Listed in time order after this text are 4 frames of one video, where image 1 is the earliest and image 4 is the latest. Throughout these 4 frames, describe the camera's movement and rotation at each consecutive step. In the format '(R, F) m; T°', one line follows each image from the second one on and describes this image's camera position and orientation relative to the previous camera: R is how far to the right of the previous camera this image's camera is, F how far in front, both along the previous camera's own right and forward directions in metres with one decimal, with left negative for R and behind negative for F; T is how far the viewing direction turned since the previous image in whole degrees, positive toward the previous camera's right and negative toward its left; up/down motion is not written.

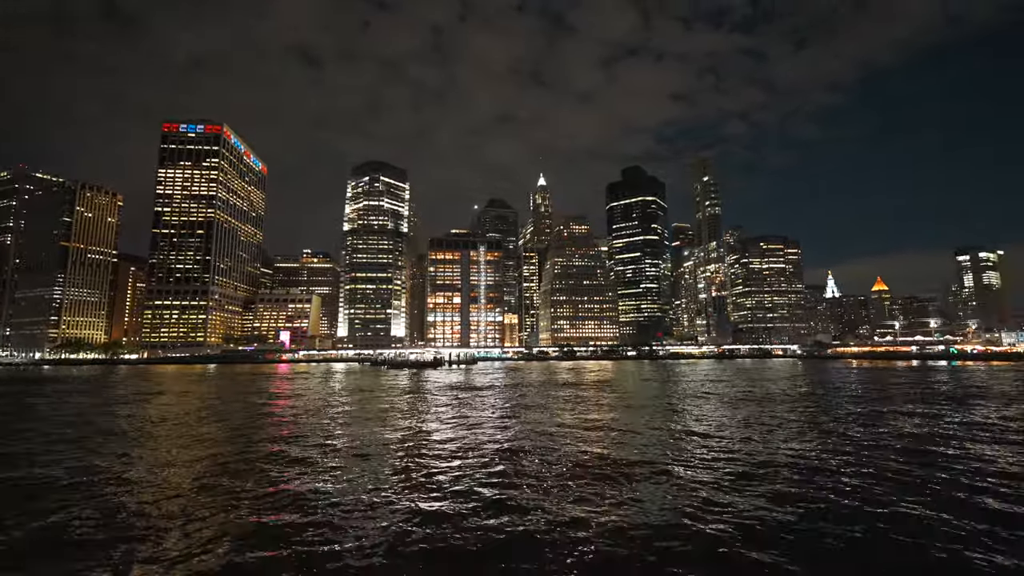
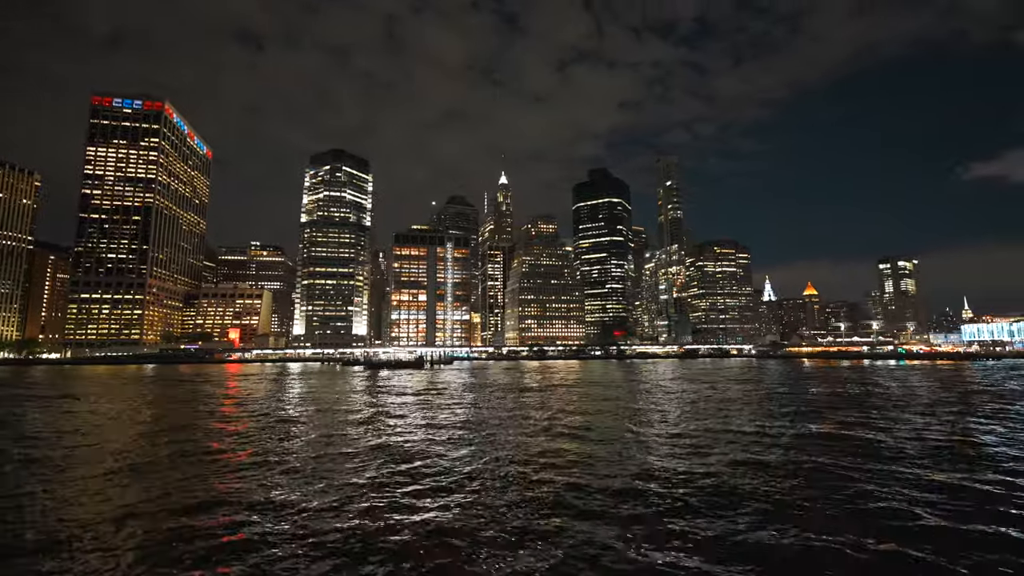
(-5.7, +1.8) m; +7°
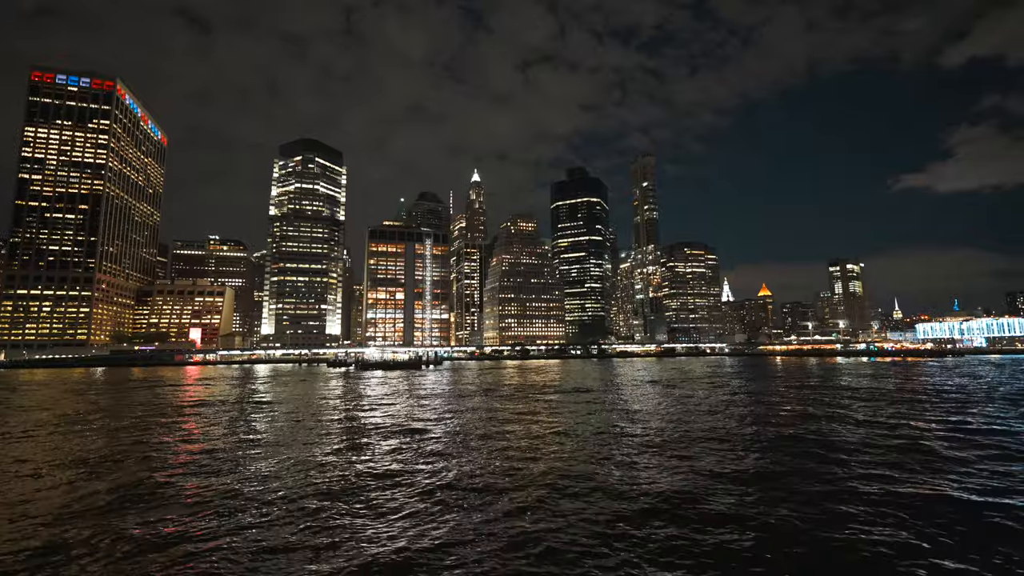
(-5.3, +1.9) m; +6°
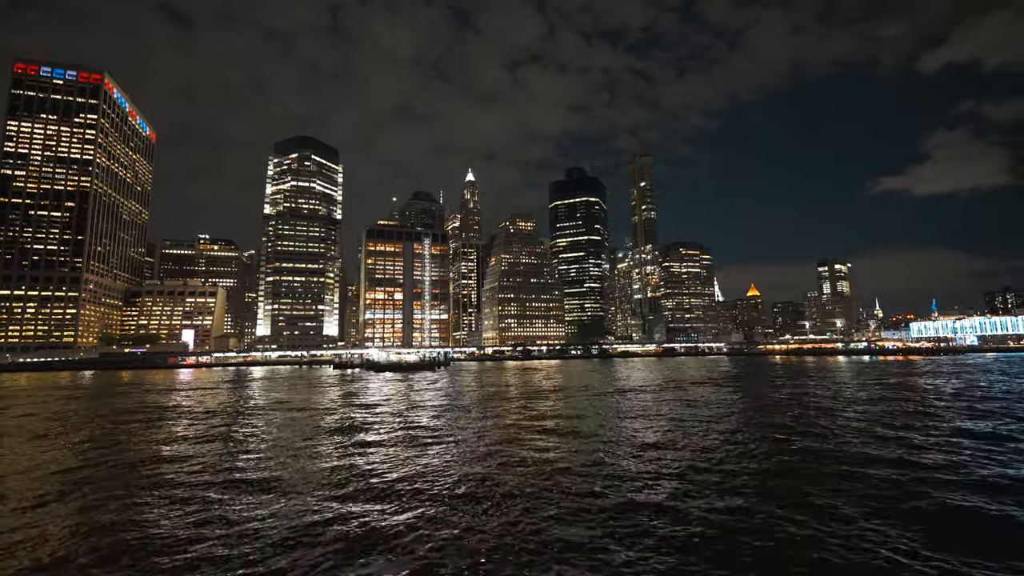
(-2.9, +0.9) m; +2°
